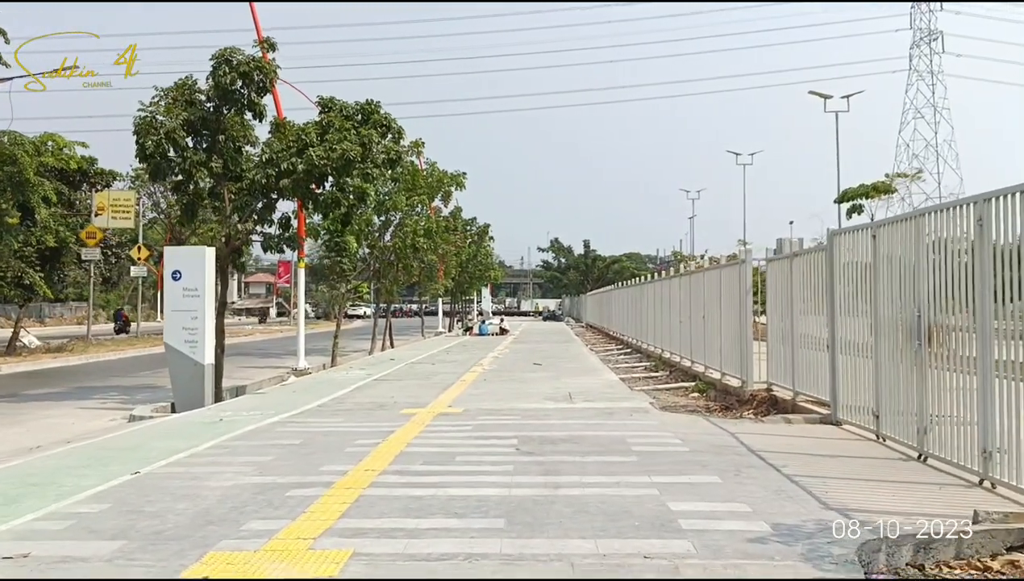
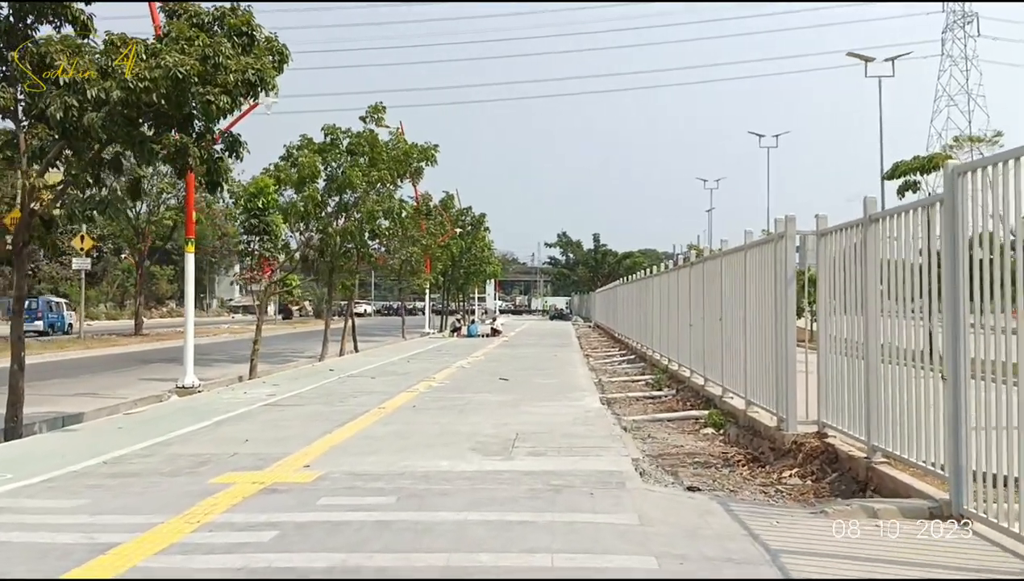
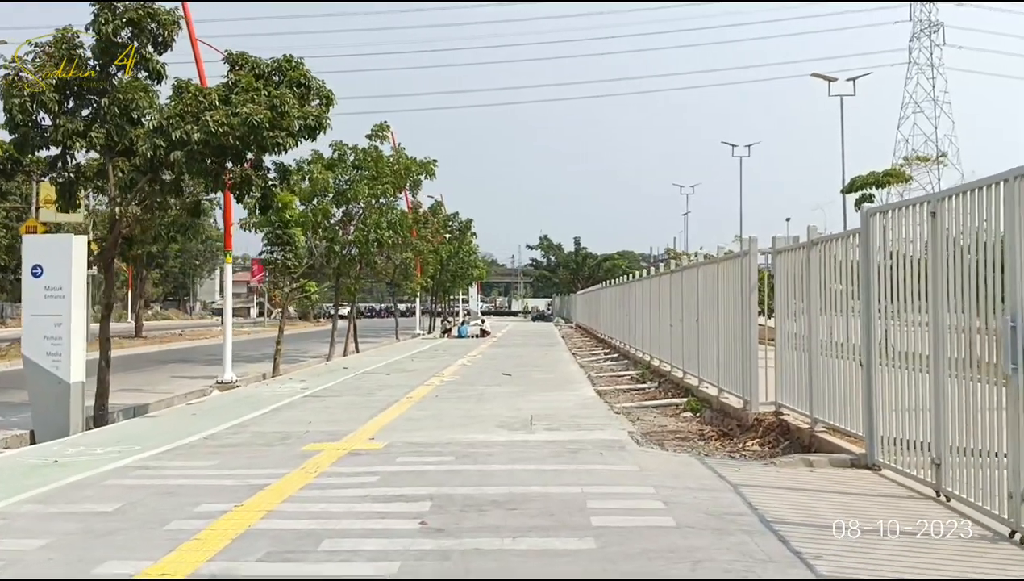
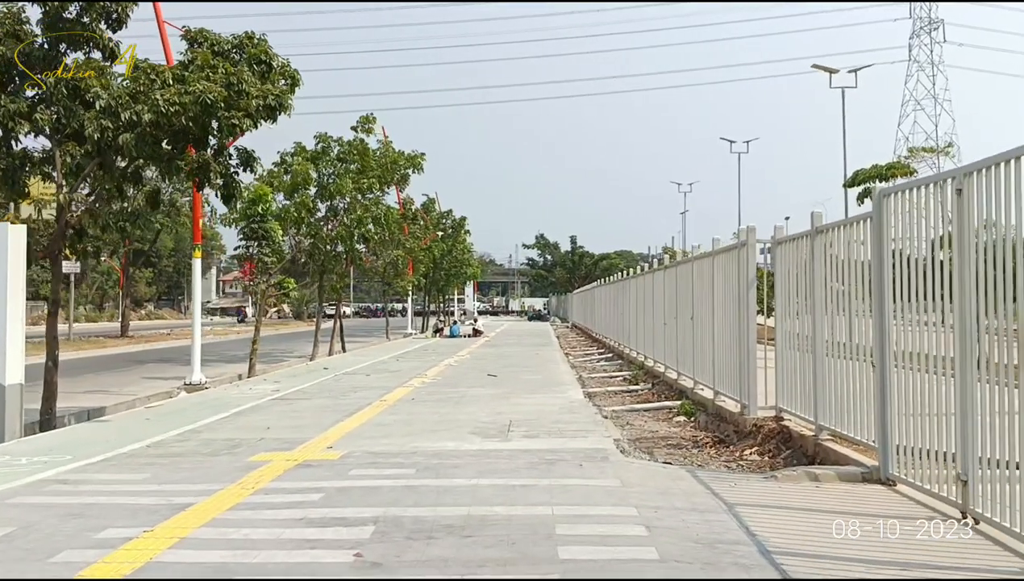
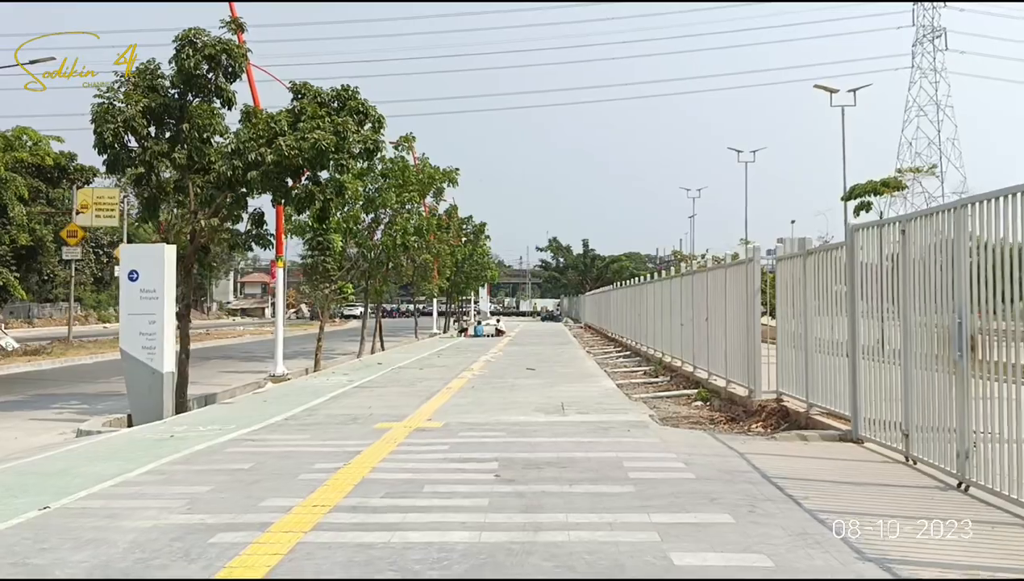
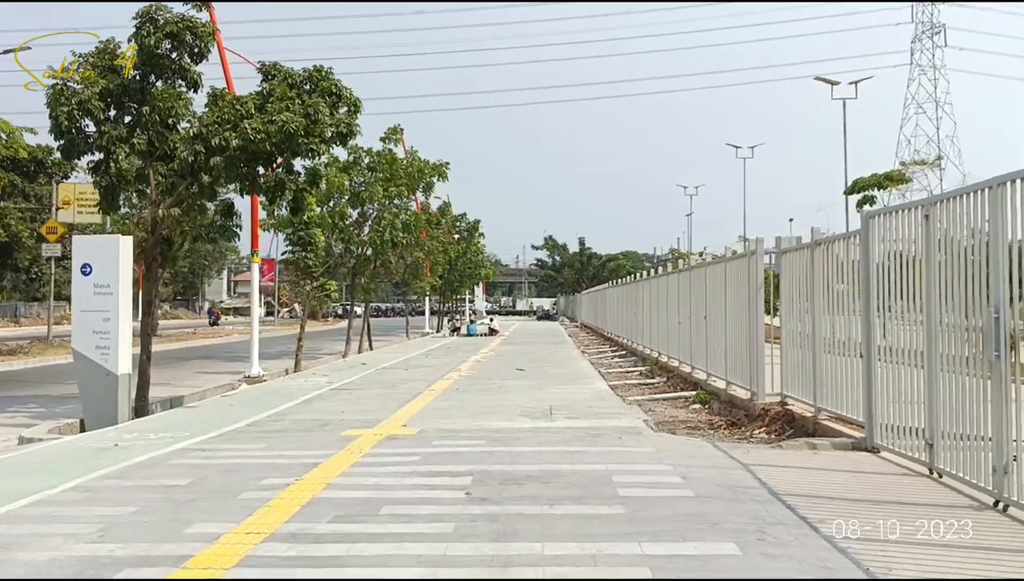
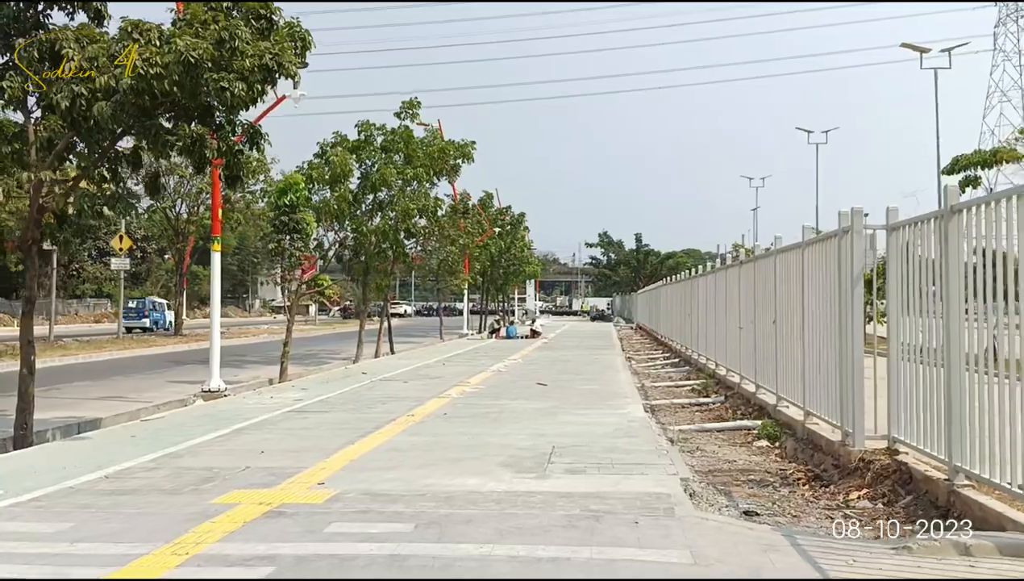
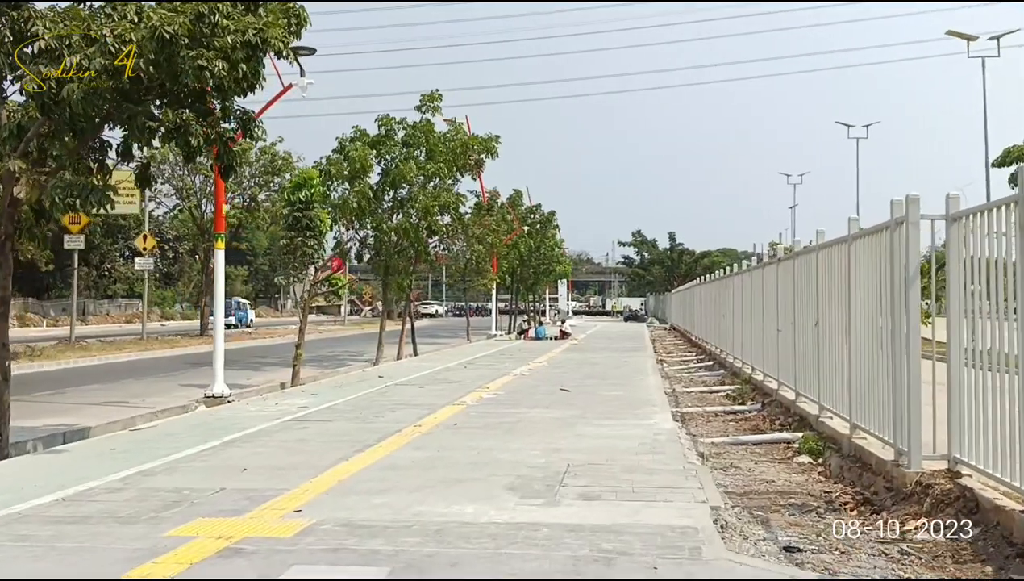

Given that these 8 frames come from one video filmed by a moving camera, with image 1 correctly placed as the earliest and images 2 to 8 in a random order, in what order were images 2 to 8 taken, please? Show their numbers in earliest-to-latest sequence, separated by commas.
5, 6, 3, 4, 2, 7, 8
